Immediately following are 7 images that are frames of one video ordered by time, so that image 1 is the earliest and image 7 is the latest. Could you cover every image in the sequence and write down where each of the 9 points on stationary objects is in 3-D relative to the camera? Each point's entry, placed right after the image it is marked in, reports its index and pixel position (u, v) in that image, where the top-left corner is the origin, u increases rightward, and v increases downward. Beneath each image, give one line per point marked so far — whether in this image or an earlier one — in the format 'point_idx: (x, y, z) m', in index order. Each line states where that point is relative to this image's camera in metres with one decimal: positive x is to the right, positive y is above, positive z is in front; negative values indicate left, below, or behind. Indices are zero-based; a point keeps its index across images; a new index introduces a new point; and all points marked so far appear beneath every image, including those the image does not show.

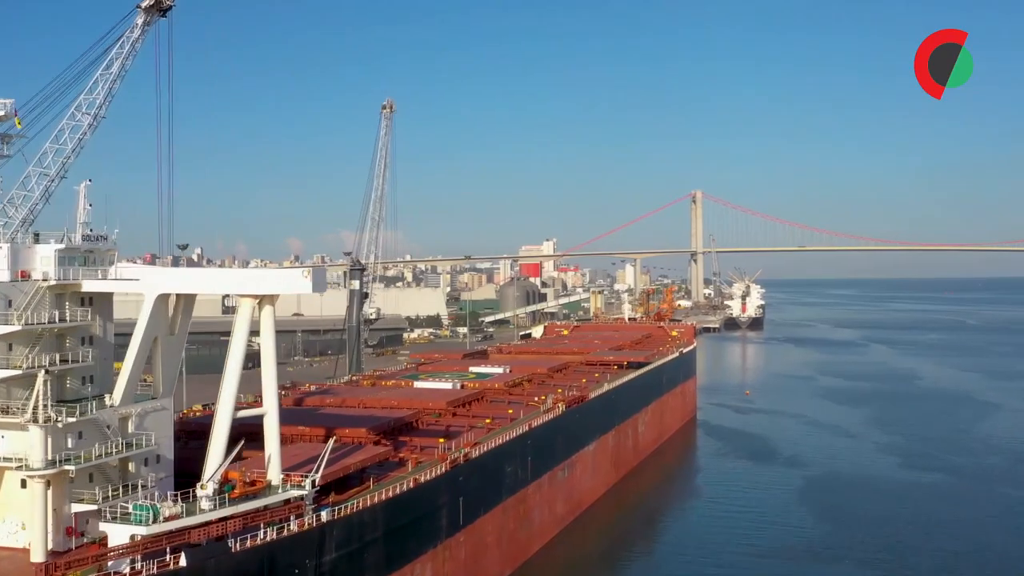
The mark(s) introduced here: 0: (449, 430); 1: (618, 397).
0: (-0.9, -2.1, +11.9) m
1: (+2.2, -2.2, +16.7) m
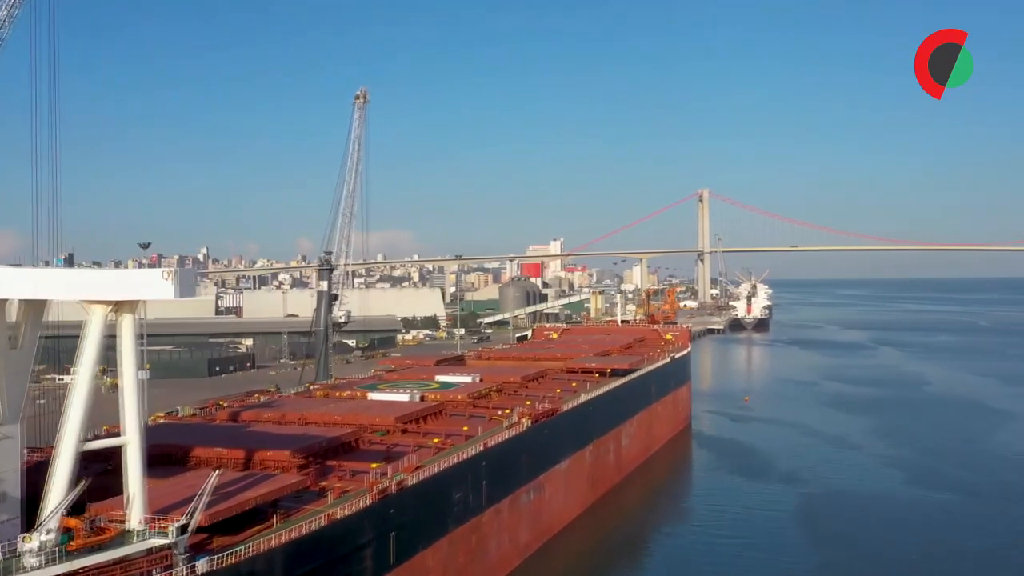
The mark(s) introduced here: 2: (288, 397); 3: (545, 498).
0: (-1.6, -2.1, +10.5) m
1: (+1.6, -2.3, +15.4) m
2: (-3.8, -1.9, +13.7) m
3: (+0.5, -3.4, +12.9) m
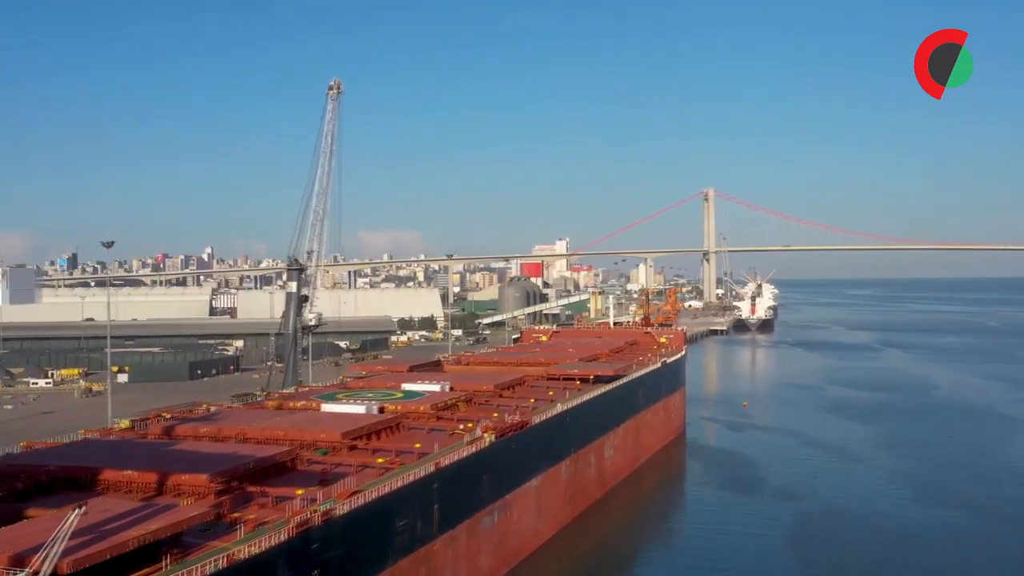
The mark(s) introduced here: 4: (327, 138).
0: (-2.1, -2.2, +9.5) m
1: (+1.1, -2.3, +14.2) m
2: (-4.4, -1.9, +12.6) m
3: (0.0, -3.4, +11.8) m
4: (-4.6, +3.8, +20.0) m
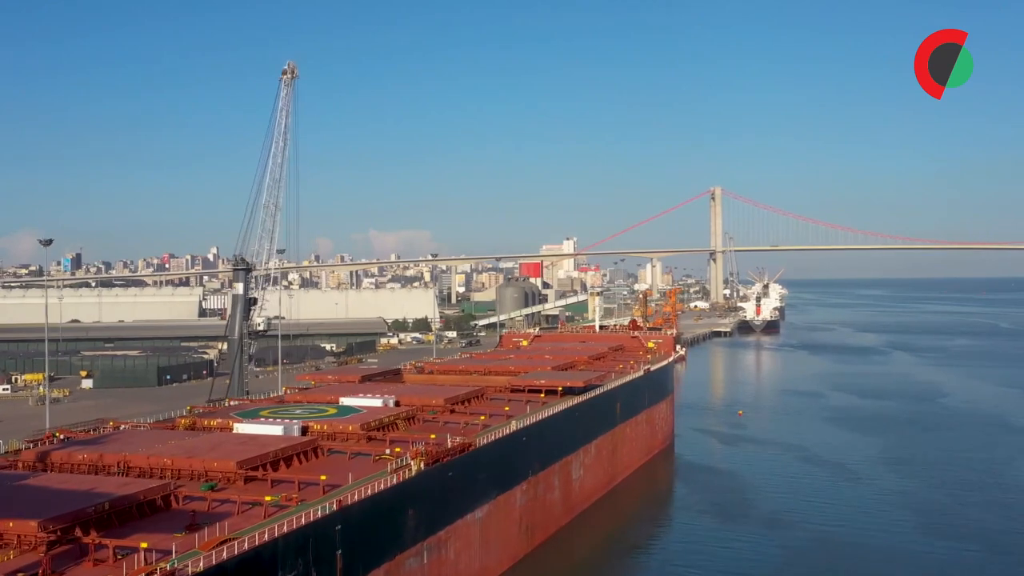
0: (-3.0, -2.2, +7.9) m
1: (+0.3, -2.3, +12.6) m
2: (-5.2, -1.9, +11.1) m
3: (-0.8, -3.4, +10.2) m
4: (-5.3, +3.7, +18.4) m
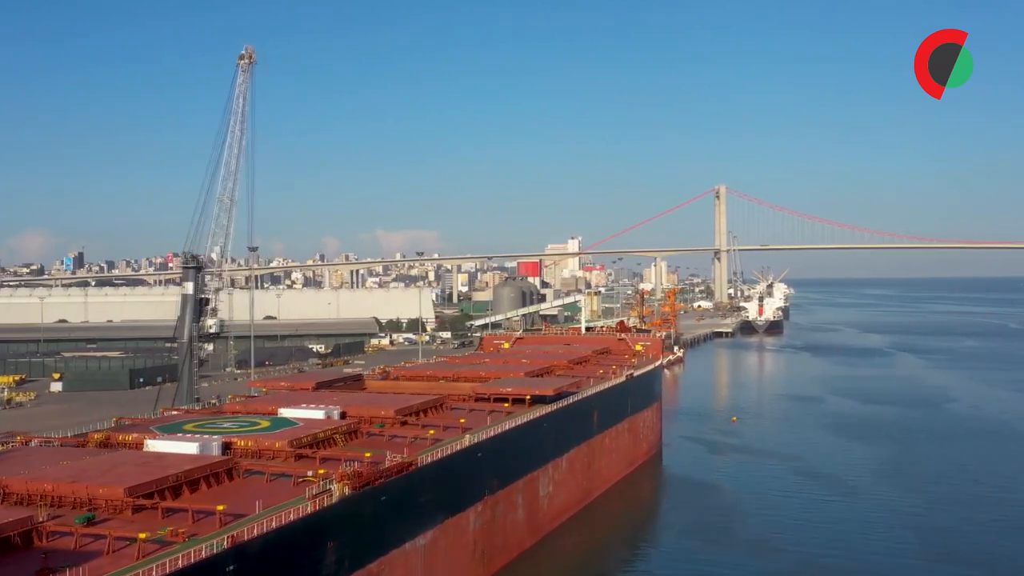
0: (-3.6, -2.2, +6.7) m
1: (-0.3, -2.3, +11.4) m
2: (-5.8, -1.9, +9.9) m
3: (-1.5, -3.4, +9.0) m
4: (-5.9, +3.7, +17.2) m
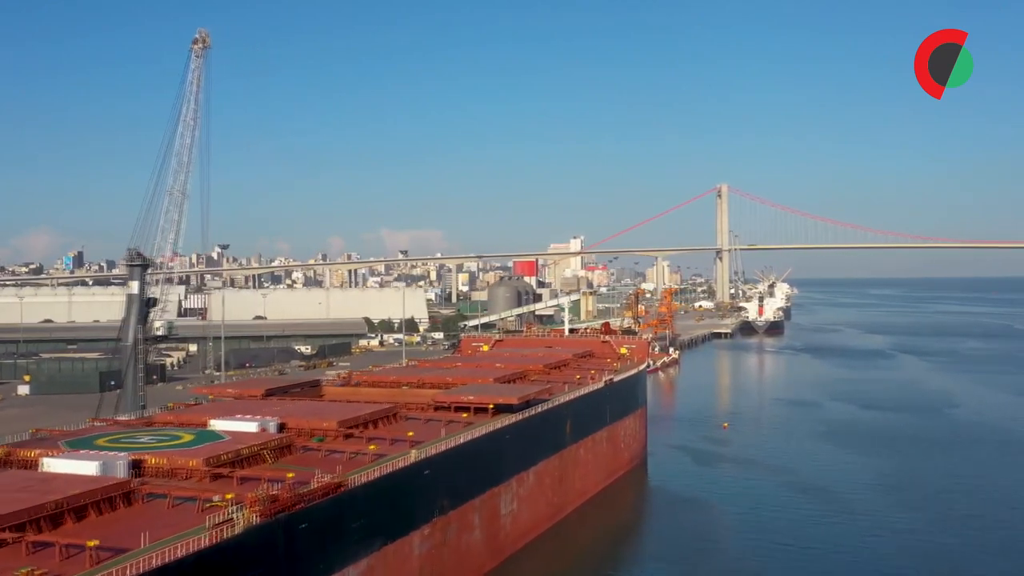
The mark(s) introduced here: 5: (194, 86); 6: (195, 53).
0: (-4.3, -2.2, +5.7) m
1: (-0.9, -2.3, +10.4) m
2: (-6.4, -1.9, +8.9) m
3: (-2.1, -3.4, +7.9) m
4: (-6.5, +3.7, +16.2) m
5: (-6.5, +4.1, +16.3) m
6: (-6.5, +4.8, +16.5) m
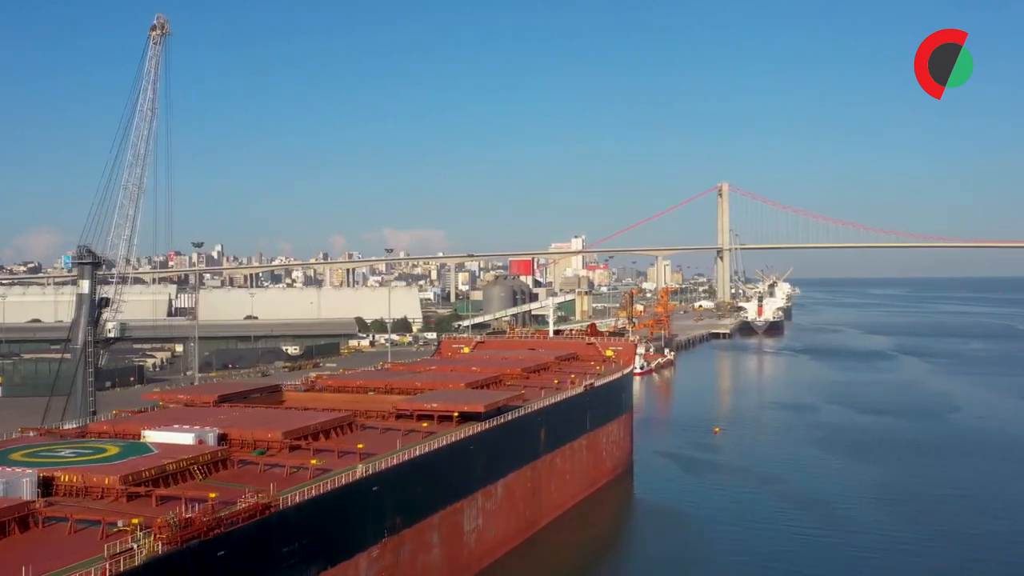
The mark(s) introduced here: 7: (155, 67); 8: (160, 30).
0: (-4.8, -2.2, +4.8) m
1: (-1.4, -2.3, +9.5) m
2: (-6.9, -1.9, +8.1) m
3: (-2.6, -3.4, +7.1) m
4: (-7.0, +3.8, +15.4) m
5: (-7.0, +4.1, +15.4) m
6: (-7.0, +4.8, +15.7) m
7: (-6.9, +4.3, +15.7) m
8: (-6.8, +5.0, +15.6) m
